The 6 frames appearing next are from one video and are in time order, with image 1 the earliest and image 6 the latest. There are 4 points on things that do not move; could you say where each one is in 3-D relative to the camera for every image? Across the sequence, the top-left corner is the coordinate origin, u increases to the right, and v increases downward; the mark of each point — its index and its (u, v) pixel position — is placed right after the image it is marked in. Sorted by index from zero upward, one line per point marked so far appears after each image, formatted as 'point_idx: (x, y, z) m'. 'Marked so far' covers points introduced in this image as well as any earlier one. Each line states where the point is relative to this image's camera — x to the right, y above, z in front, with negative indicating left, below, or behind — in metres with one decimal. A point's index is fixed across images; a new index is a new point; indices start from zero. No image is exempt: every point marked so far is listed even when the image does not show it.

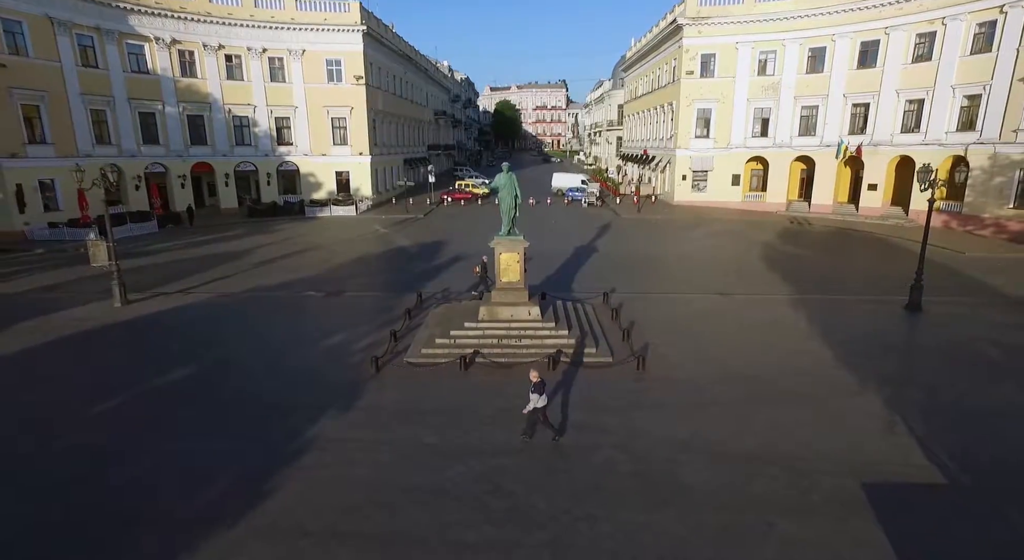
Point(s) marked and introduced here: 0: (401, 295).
0: (-3.7, -0.5, +19.4) m
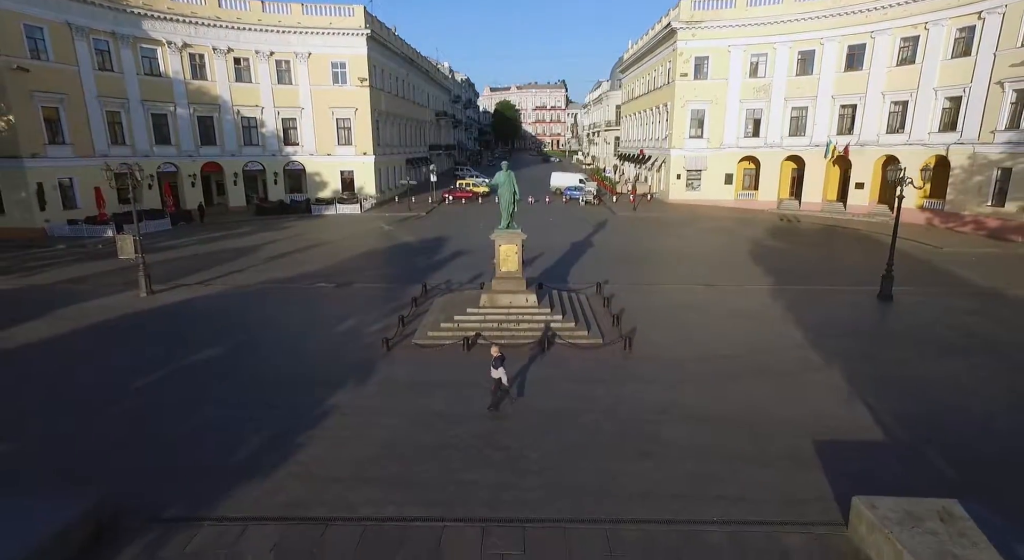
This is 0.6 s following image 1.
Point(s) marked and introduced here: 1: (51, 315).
0: (-3.8, -0.2, +20.7) m
1: (-13.2, -1.0, +16.4) m
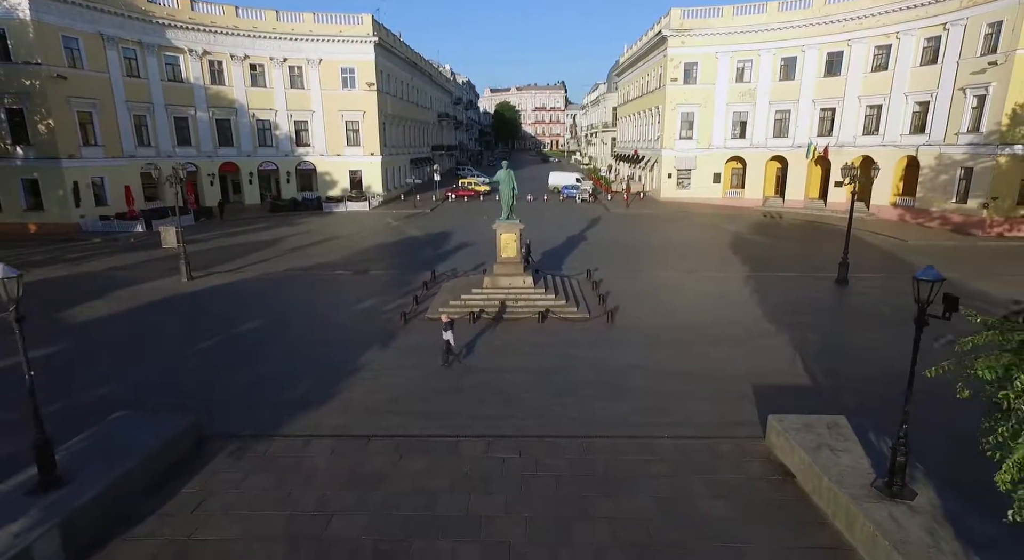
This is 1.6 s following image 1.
0: (-3.8, +0.3, +23.1) m
1: (-13.2, -0.5, +18.8) m
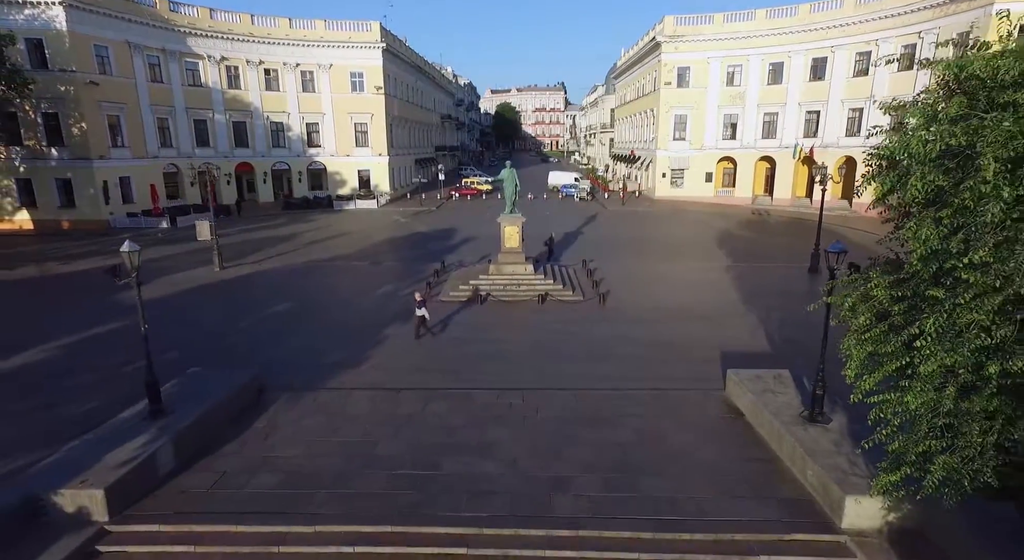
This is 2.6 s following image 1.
0: (-3.7, +0.7, +25.2) m
1: (-13.1, -0.1, +20.9) m
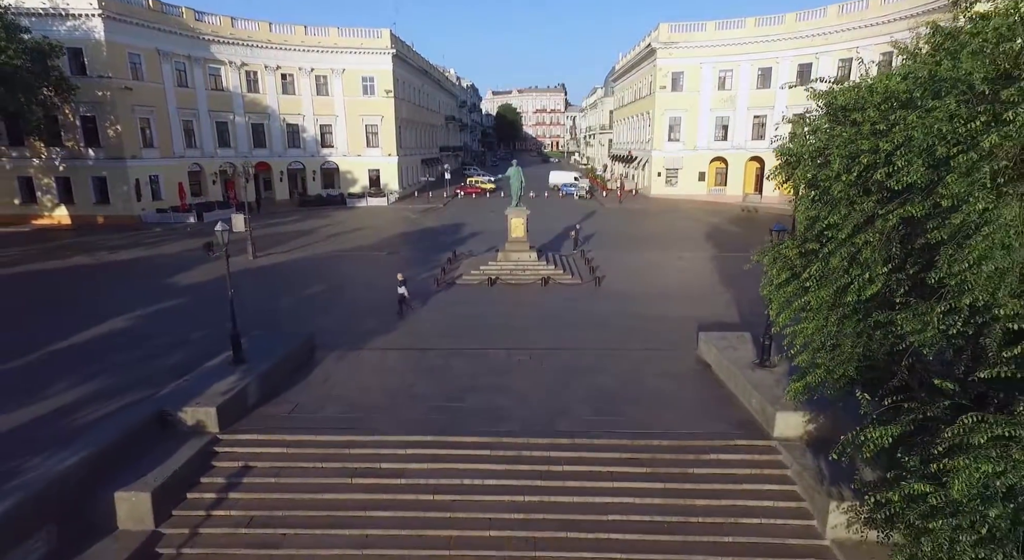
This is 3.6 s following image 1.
0: (-3.5, +1.3, +27.7) m
1: (-12.9, +0.4, +23.4) m
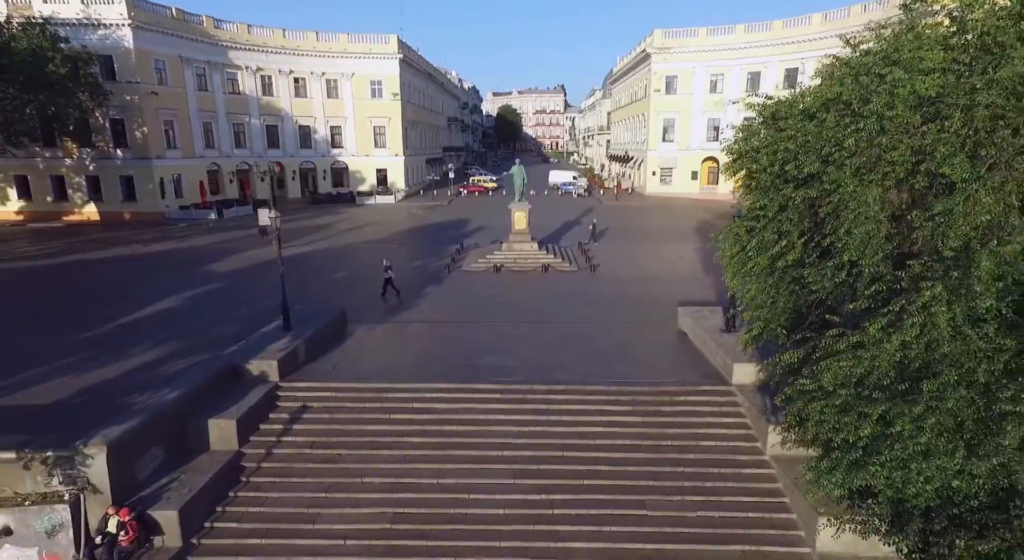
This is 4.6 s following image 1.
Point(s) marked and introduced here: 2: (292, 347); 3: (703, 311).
0: (-3.3, +1.8, +30.0) m
1: (-12.8, +0.9, +25.7) m
2: (-5.1, -1.5, +13.4) m
3: (+5.3, -0.9, +16.0) m
